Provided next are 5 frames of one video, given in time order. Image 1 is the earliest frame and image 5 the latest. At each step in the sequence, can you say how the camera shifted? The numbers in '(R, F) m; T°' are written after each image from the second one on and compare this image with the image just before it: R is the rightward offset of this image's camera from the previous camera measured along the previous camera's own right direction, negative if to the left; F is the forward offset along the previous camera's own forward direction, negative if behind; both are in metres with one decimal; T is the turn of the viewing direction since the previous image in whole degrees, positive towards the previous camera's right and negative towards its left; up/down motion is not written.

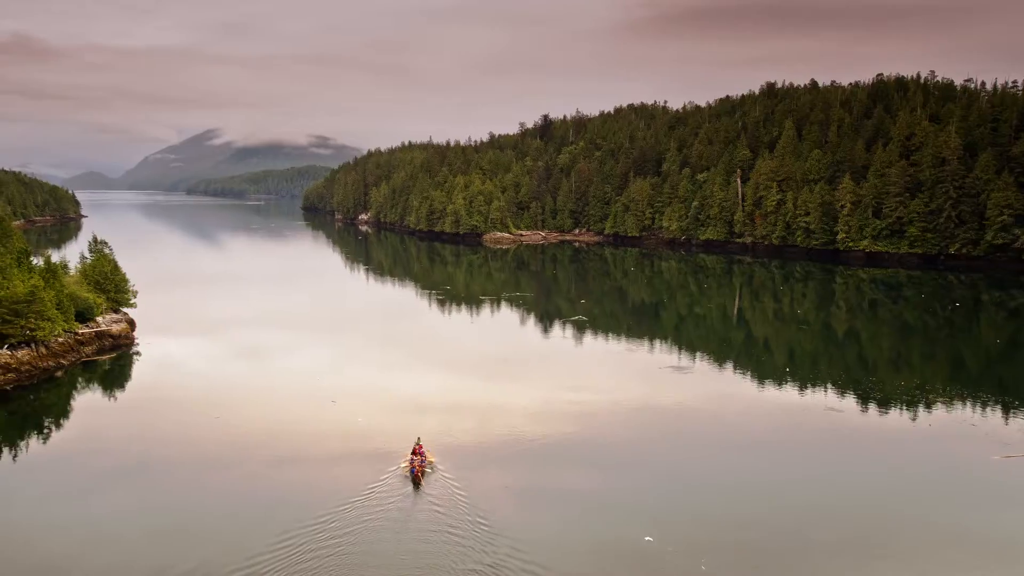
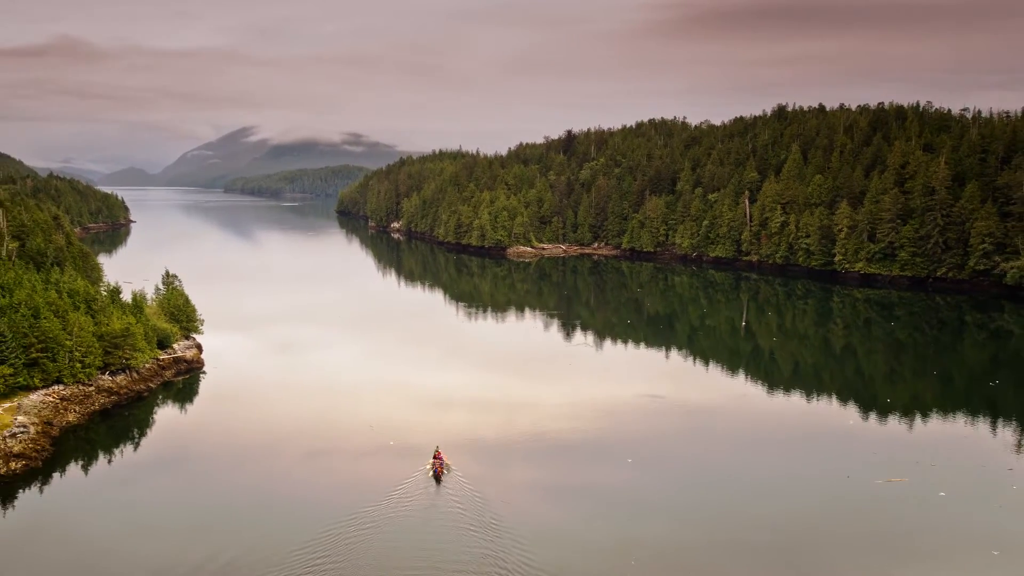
(+0.7, -3.1) m; -3°
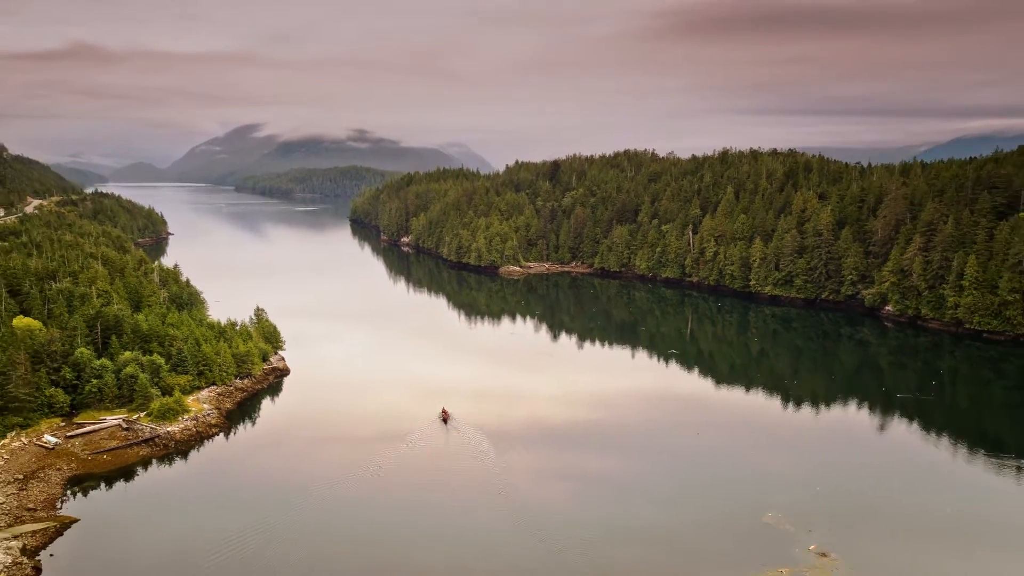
(+1.2, -10.9) m; 0°
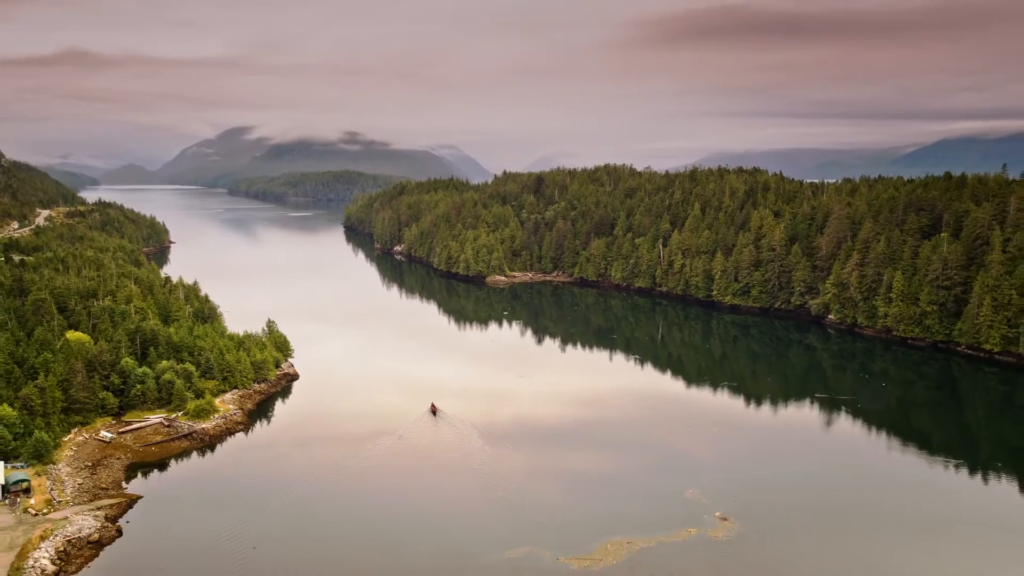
(+0.6, -4.8) m; +1°
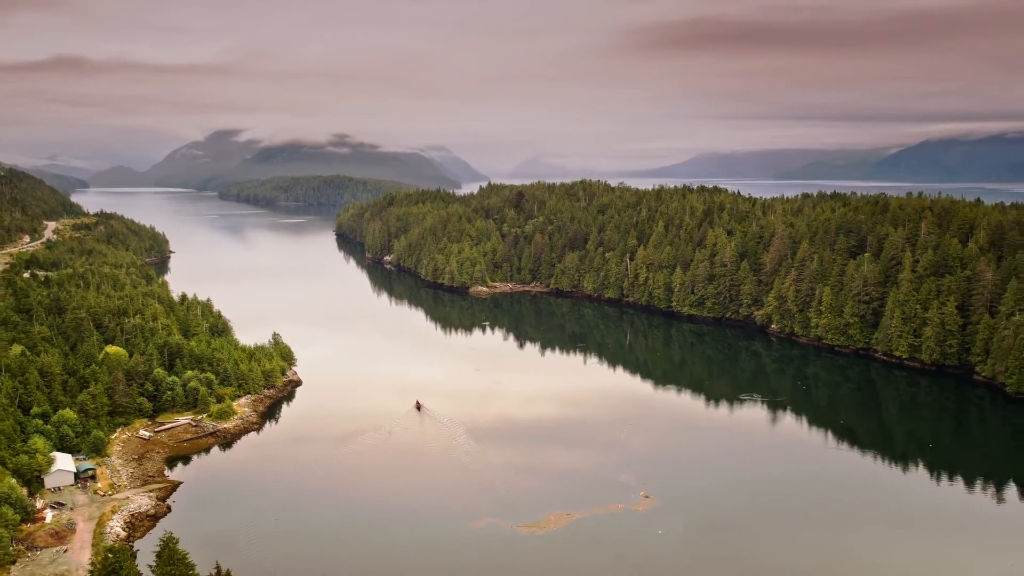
(+1.0, -5.6) m; +1°
